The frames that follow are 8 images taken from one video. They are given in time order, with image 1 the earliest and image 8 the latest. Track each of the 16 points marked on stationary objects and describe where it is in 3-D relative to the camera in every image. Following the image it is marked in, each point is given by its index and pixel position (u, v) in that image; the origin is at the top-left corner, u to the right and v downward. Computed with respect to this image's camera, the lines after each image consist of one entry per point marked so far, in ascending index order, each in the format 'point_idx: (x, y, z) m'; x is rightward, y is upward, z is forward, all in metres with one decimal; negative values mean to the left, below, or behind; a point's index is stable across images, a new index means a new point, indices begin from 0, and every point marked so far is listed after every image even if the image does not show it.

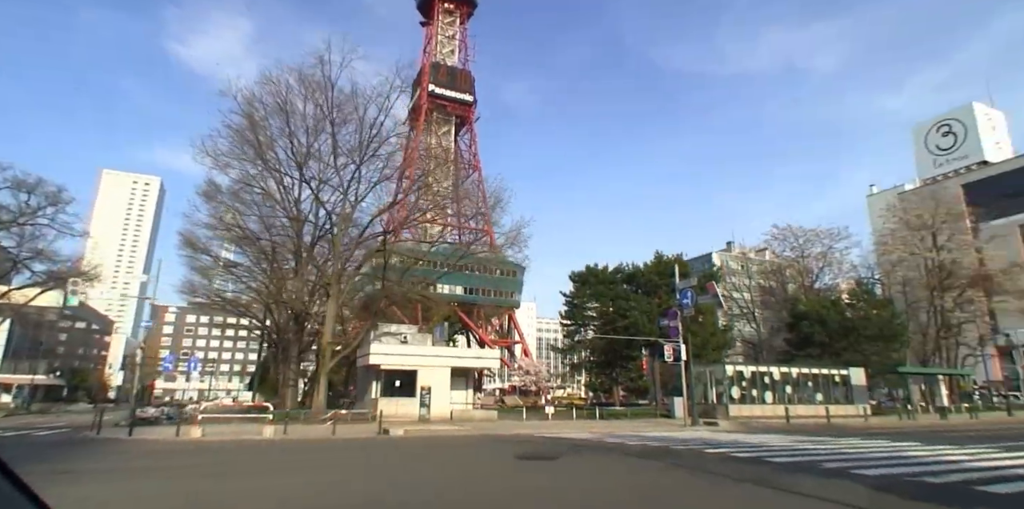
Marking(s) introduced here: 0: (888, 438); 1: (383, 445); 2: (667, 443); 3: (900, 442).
0: (+12.2, -6.0, +18.6) m
1: (-3.4, -5.0, +14.6) m
2: (+3.8, -4.8, +14.1) m
3: (+10.3, -5.0, +15.2) m
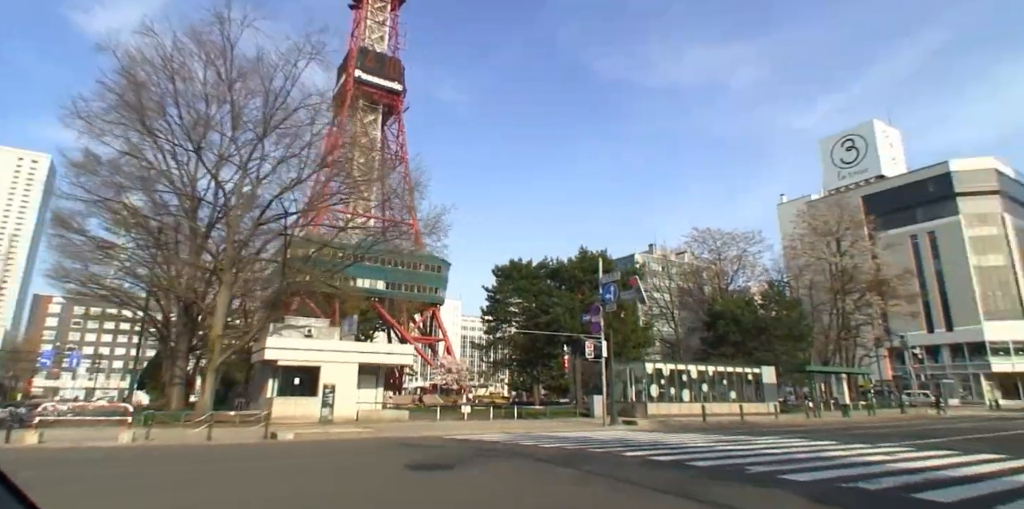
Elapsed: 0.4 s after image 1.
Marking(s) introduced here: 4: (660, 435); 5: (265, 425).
0: (+9.3, -5.9, +18.5) m
1: (-5.6, -4.4, +12.6) m
2: (+1.6, -4.4, +13.0) m
3: (+7.9, -4.9, +14.9) m
4: (+4.5, -5.7, +17.5) m
5: (-7.5, -5.1, +16.8) m
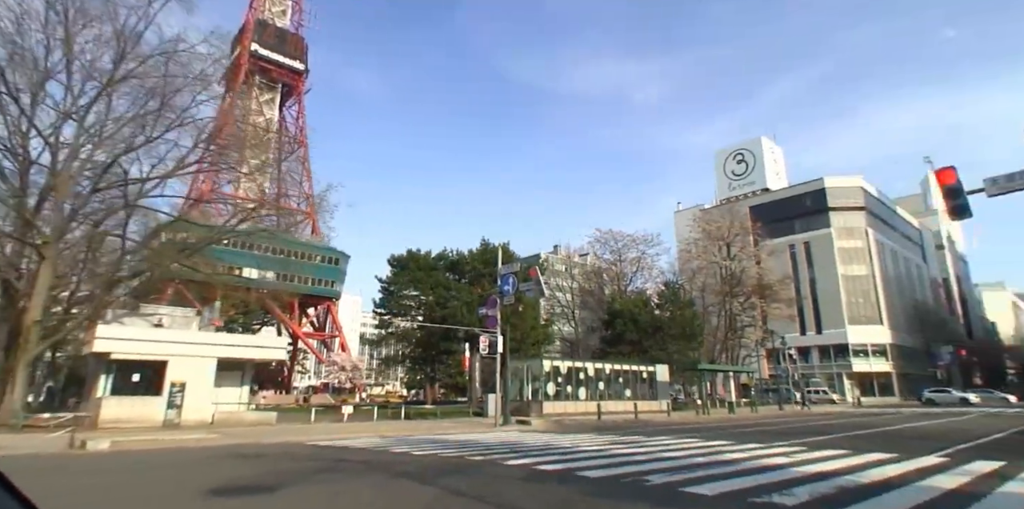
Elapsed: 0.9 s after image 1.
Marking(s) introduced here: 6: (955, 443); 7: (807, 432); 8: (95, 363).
0: (+5.6, -5.7, +18.0) m
1: (-8.0, -3.7, +9.7) m
2: (-1.0, -4.0, +11.3) m
3: (+4.8, -4.7, +14.2) m
4: (+1.1, -5.3, +16.3) m
5: (-10.6, -4.3, +13.6) m
6: (+10.5, -4.5, +13.4) m
7: (+9.0, -5.5, +17.5) m
8: (-14.9, -3.9, +20.0) m
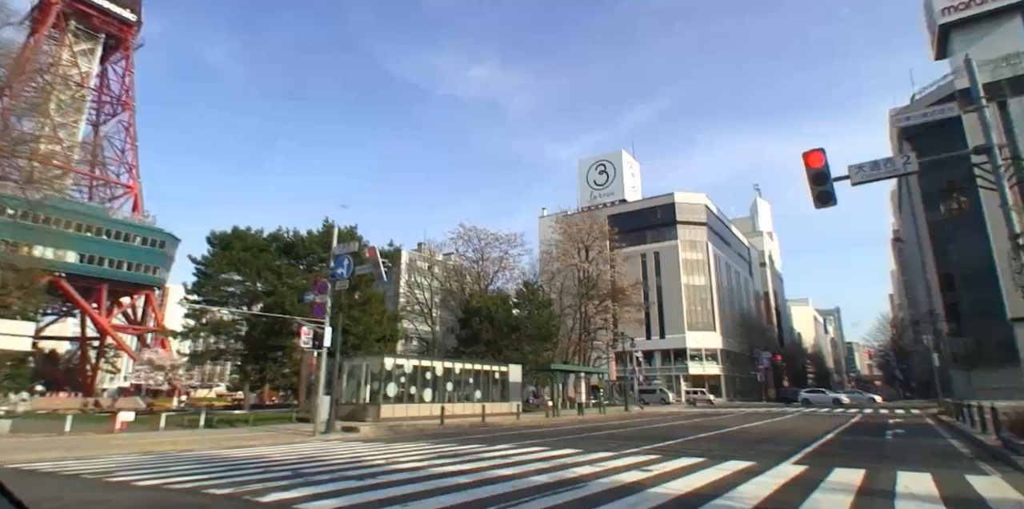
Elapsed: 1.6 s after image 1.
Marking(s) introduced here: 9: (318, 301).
0: (+0.6, -5.3, +16.3) m
1: (-10.6, -2.6, +5.1) m
2: (-4.1, -3.2, +8.2) m
3: (+0.8, -4.2, +12.4) m
4: (-3.4, -4.6, +13.5) m
5: (-14.0, -3.0, +8.2) m
6: (+6.5, -4.4, +12.9) m
7: (+4.1, -5.3, +16.6) m
8: (-19.6, -2.3, +13.4) m
9: (-6.1, -1.5, +17.8) m
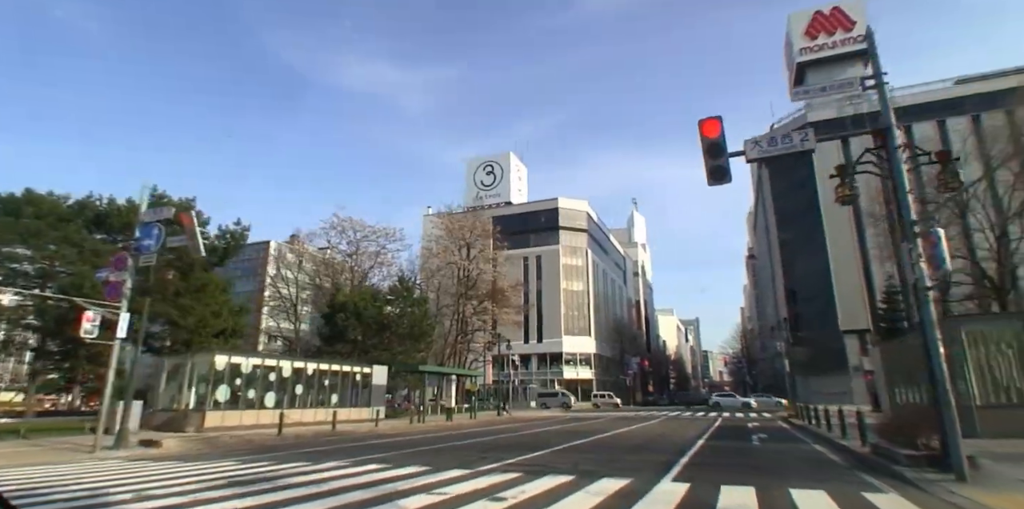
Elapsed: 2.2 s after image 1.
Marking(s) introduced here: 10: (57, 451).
0: (-3.2, -4.8, +13.9) m
1: (-11.7, -1.5, +0.7) m
2: (-6.1, -2.5, +5.1) m
3: (-2.2, -3.7, +10.1) m
4: (-6.5, -3.9, +10.4) m
5: (-15.8, -1.7, +3.0) m
6: (+3.3, -4.2, +11.8) m
7: (+0.1, -5.0, +14.8) m
8: (-22.2, -0.7, +7.0) m
9: (-9.9, -0.6, +14.0) m
10: (-10.8, -4.6, +13.3) m
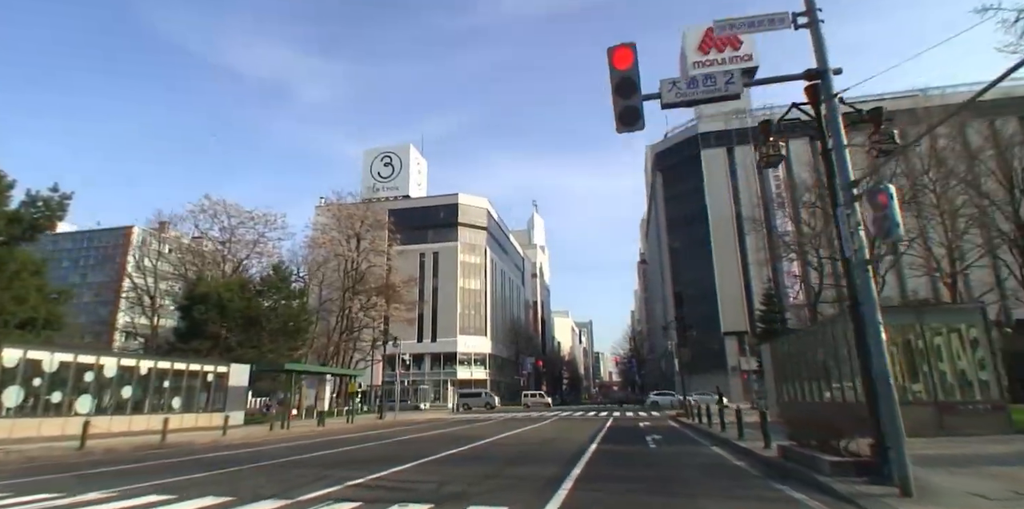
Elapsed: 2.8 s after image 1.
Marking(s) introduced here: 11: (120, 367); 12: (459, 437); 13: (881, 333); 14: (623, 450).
0: (-5.9, -4.2, +11.0) m
1: (-11.9, -0.5, -3.5) m
2: (-7.2, -1.7, +1.8) m
3: (-4.2, -3.1, +7.5) m
4: (-8.6, -3.2, +7.0) m
5: (-16.3, -0.6, -1.9) m
6: (+0.8, -3.7, +10.0) m
7: (-2.9, -4.5, +12.5) m
8: (-23.3, +0.6, +0.9) m
9: (-12.4, +0.3, +10.0) m
10: (-13.3, -3.7, +9.0) m
11: (-13.5, -3.9, +19.3) m
12: (-1.8, -6.4, +19.8) m
13: (+4.0, -0.9, +6.2) m
14: (+2.6, -4.5, +12.7) m
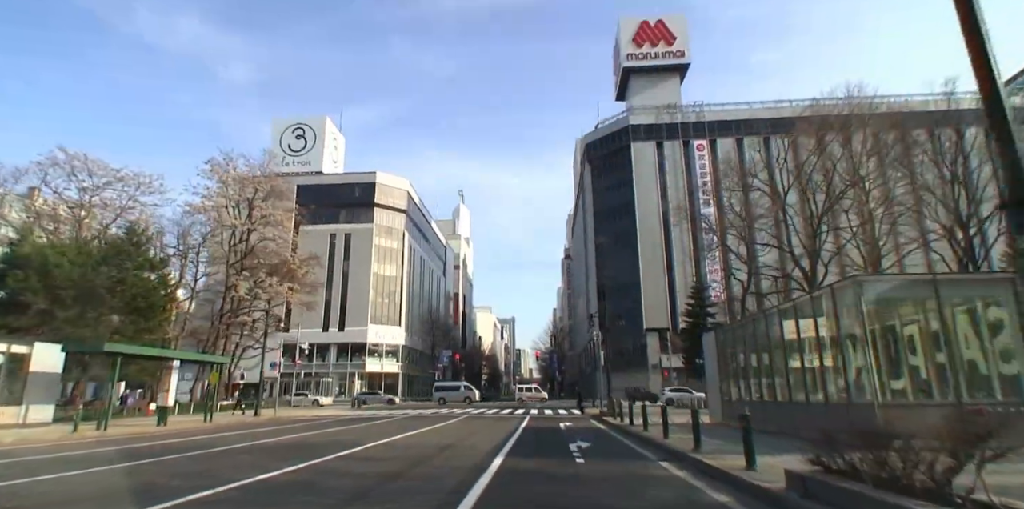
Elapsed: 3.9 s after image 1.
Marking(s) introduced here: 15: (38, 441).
0: (-7.7, -2.8, +6.1) m
1: (-11.6, +1.0, -9.1) m
2: (-7.6, -0.3, -3.2) m
3: (-5.5, -1.8, +2.9) m
4: (-9.7, -1.7, +1.8) m
5: (-16.2, +1.1, -8.0) m
6: (-0.9, -2.6, +6.1) m
7: (-4.9, -3.2, +8.0) m
8: (-23.4, +2.7, -6.2) m
9: (-13.8, +2.0, +4.2) m
10: (-14.7, -1.9, +3.2) m
11: (-16.3, -2.1, +13.4) m
12: (-4.9, -5.1, +15.3) m
13: (+2.9, +0.1, +2.6) m
14: (+0.5, -3.4, +9.0) m
15: (-12.5, -4.8, +14.9) m
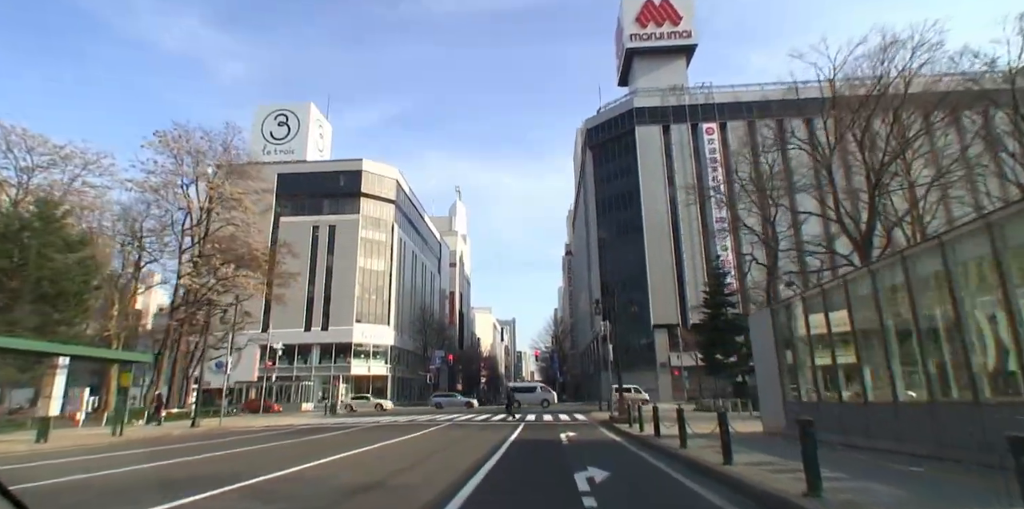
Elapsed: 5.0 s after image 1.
0: (-8.1, -1.7, +1.6) m
1: (-12.0, +2.1, -13.5) m
2: (-8.1, +0.8, -7.6) m
3: (-5.9, -0.7, -1.6) m
4: (-10.2, -0.6, -2.7) m
5: (-16.6, +2.2, -12.5) m
6: (-1.3, -1.5, +1.6) m
7: (-5.3, -2.1, +3.5) m
8: (-23.9, +3.7, -10.6) m
9: (-14.2, +3.0, -0.2) m
10: (-15.1, -0.9, -1.3) m
11: (-16.7, -1.1, +8.9) m
12: (-5.3, -4.0, +10.8) m
13: (+2.5, +1.2, -1.9) m
14: (+0.1, -2.3, +4.5) m
15: (-12.9, -3.9, +10.4) m
